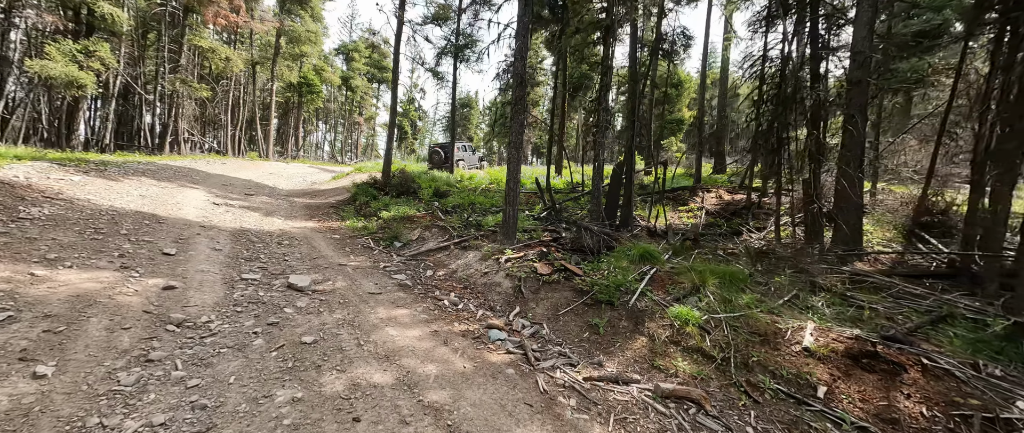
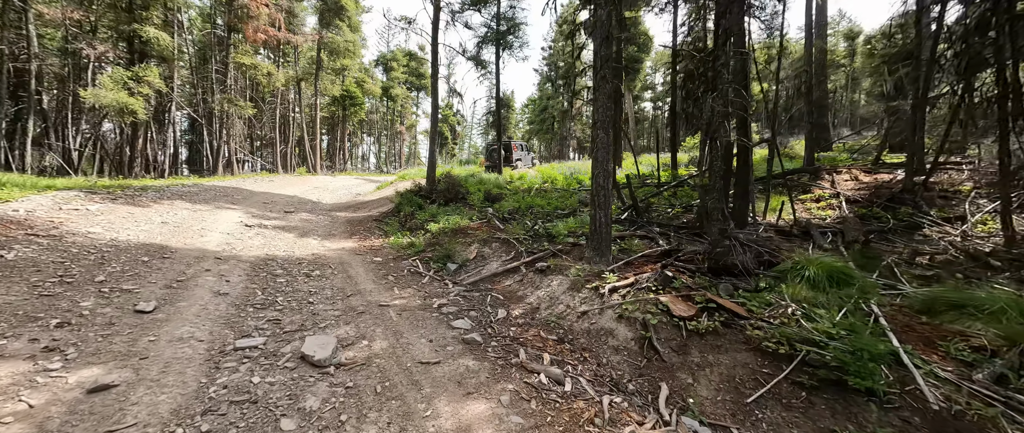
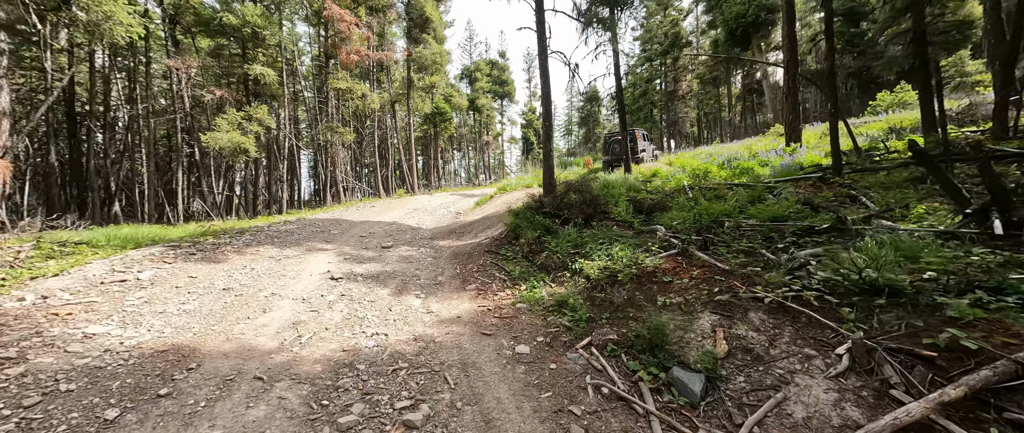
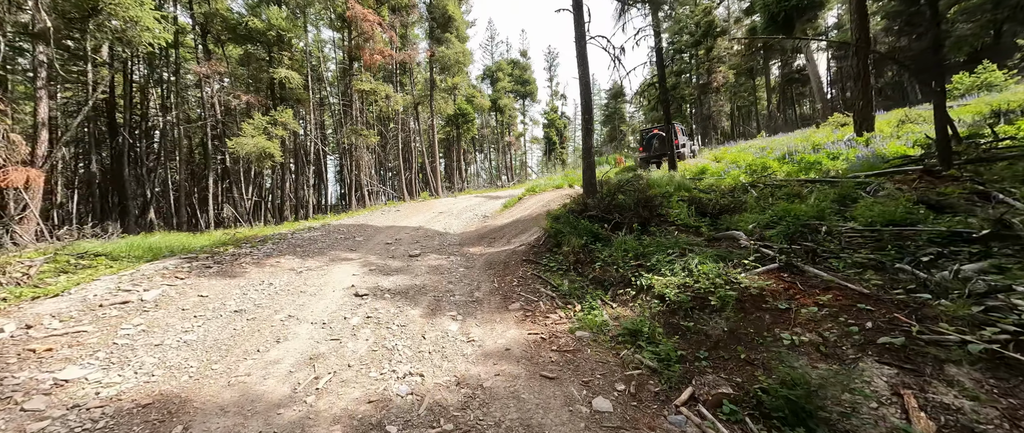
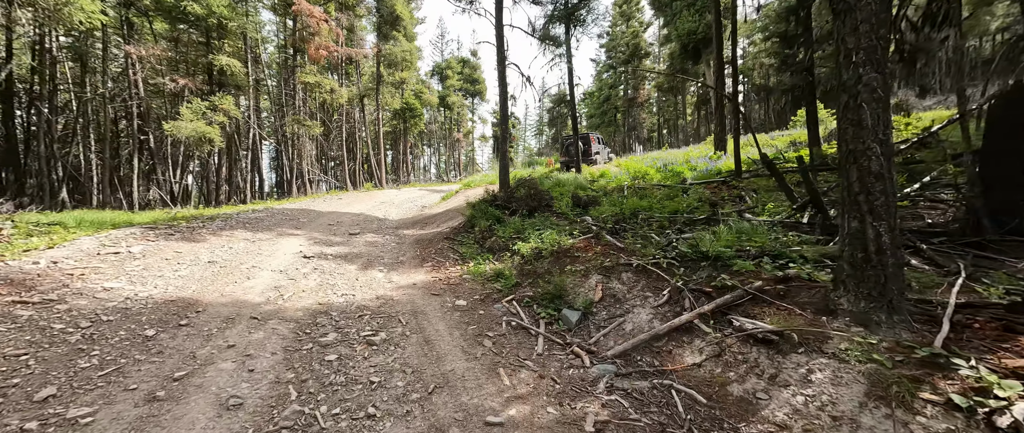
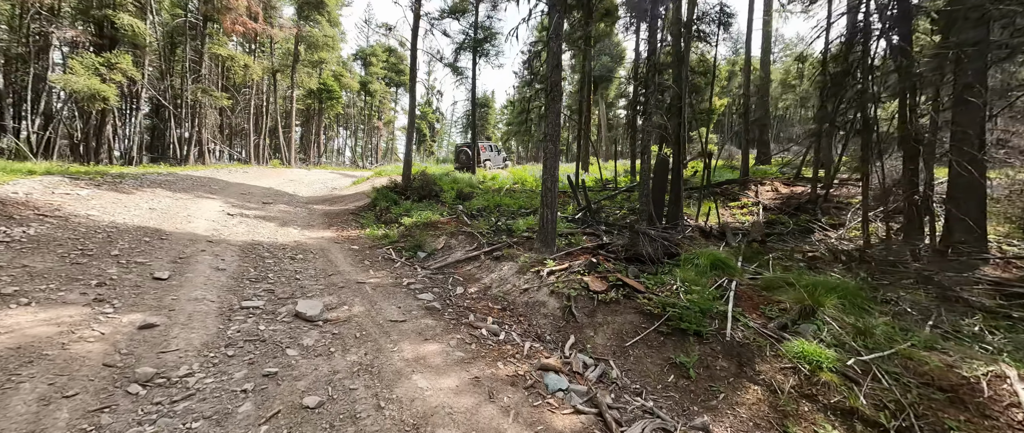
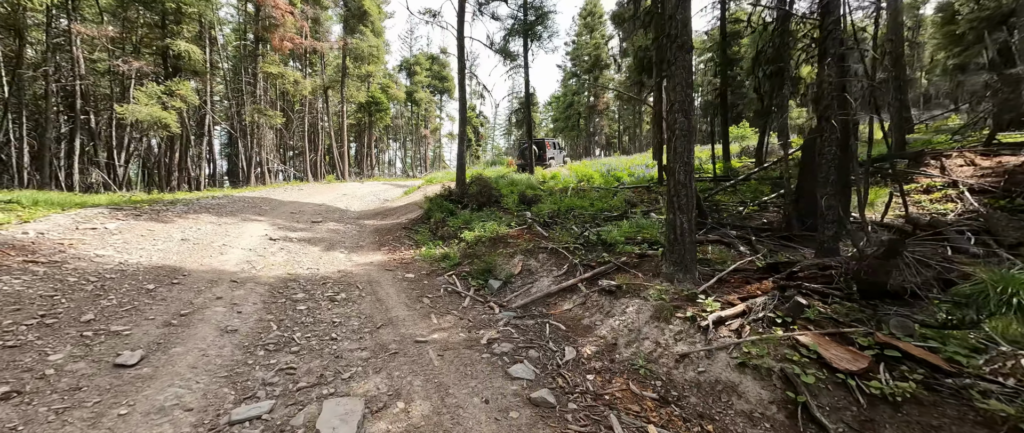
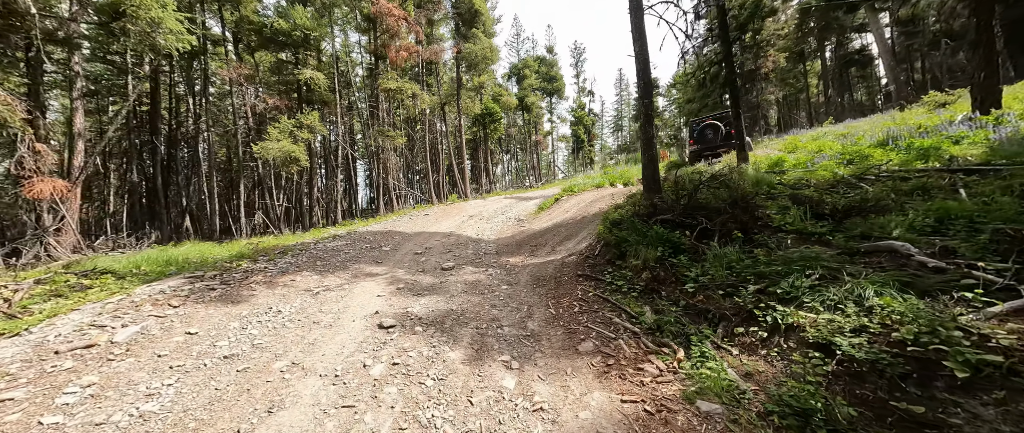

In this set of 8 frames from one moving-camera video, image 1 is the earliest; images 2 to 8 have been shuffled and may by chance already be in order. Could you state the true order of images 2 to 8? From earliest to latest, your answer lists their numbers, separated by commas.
6, 2, 7, 5, 3, 4, 8
